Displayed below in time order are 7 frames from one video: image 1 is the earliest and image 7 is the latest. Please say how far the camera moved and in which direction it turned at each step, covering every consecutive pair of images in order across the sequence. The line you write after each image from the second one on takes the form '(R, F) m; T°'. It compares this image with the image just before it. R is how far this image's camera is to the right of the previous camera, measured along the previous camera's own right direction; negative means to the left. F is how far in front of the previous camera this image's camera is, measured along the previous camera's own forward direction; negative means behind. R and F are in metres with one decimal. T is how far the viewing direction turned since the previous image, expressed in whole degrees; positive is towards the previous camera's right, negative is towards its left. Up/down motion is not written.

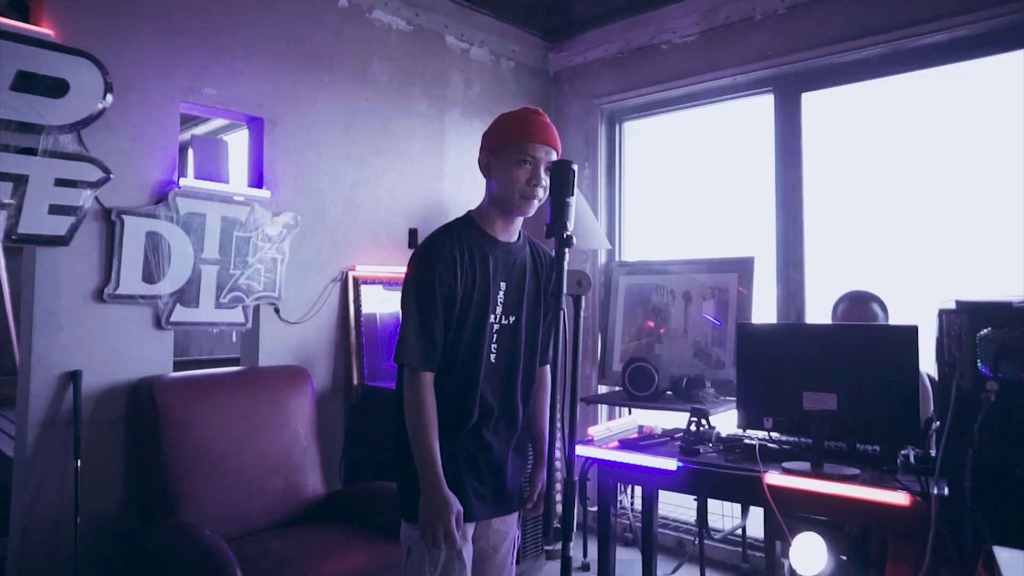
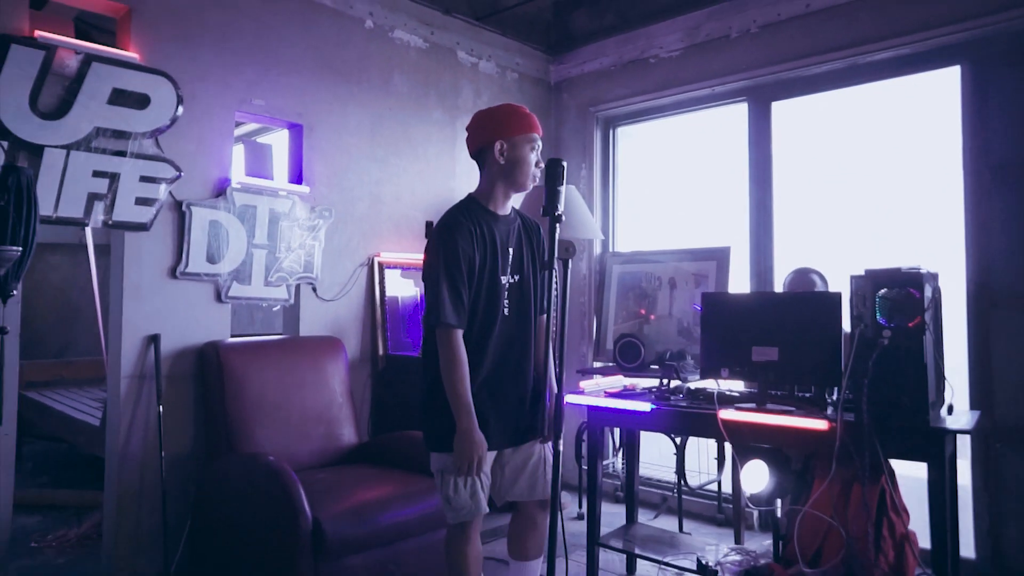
(0.0, -0.5) m; 0°
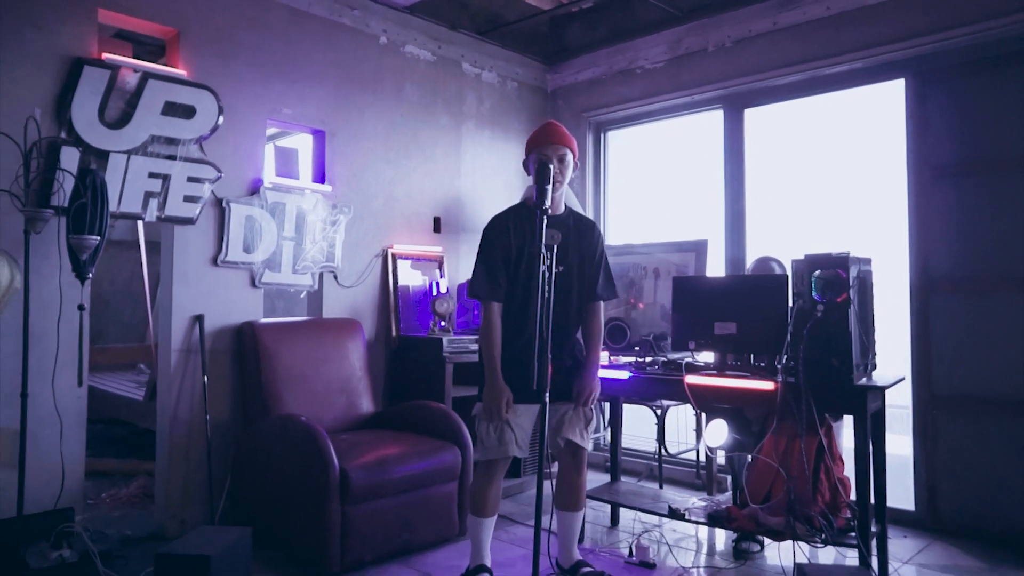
(0.0, -0.4) m; 0°
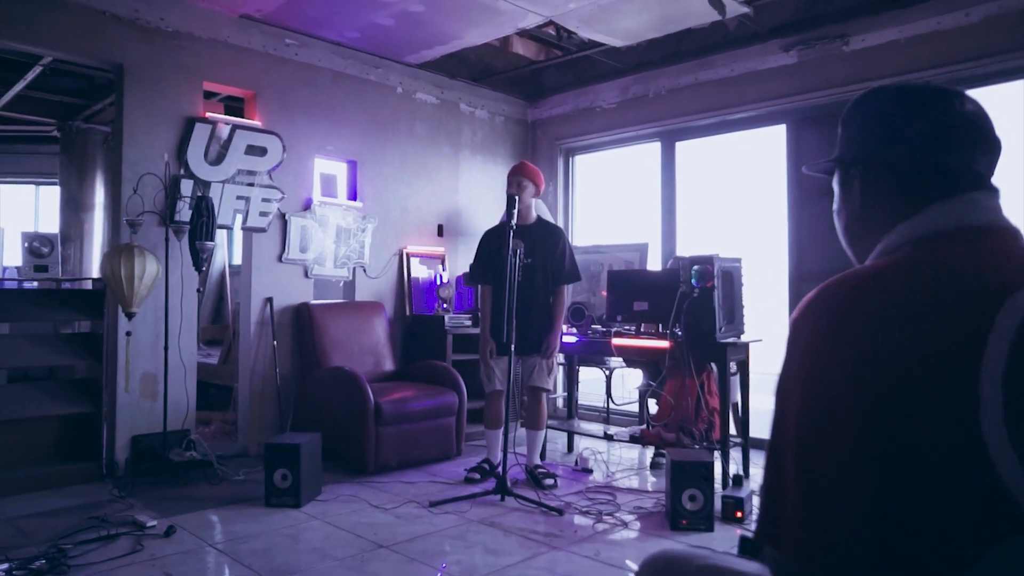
(+0.1, -1.3) m; 0°
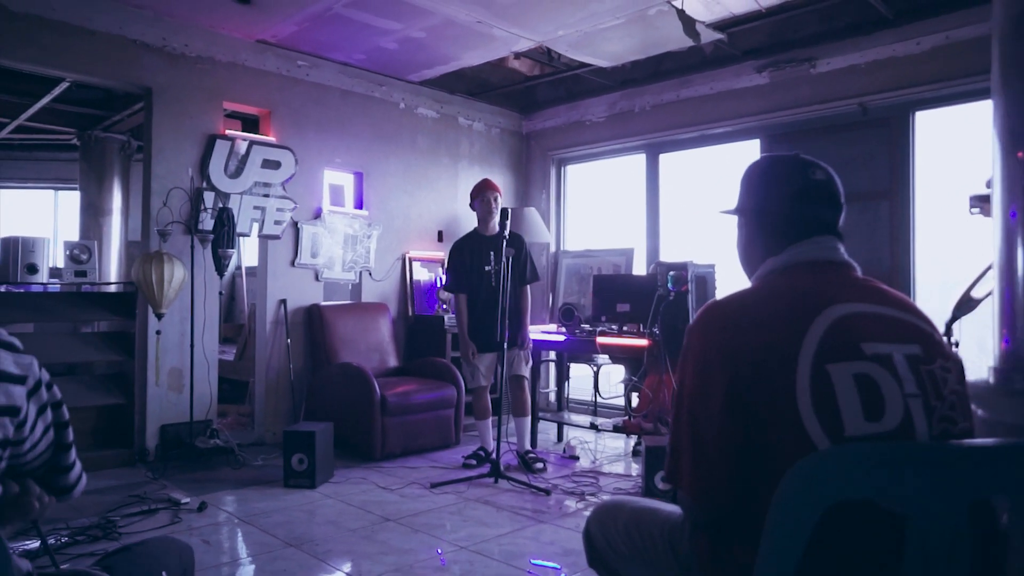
(0.0, -0.4) m; 0°
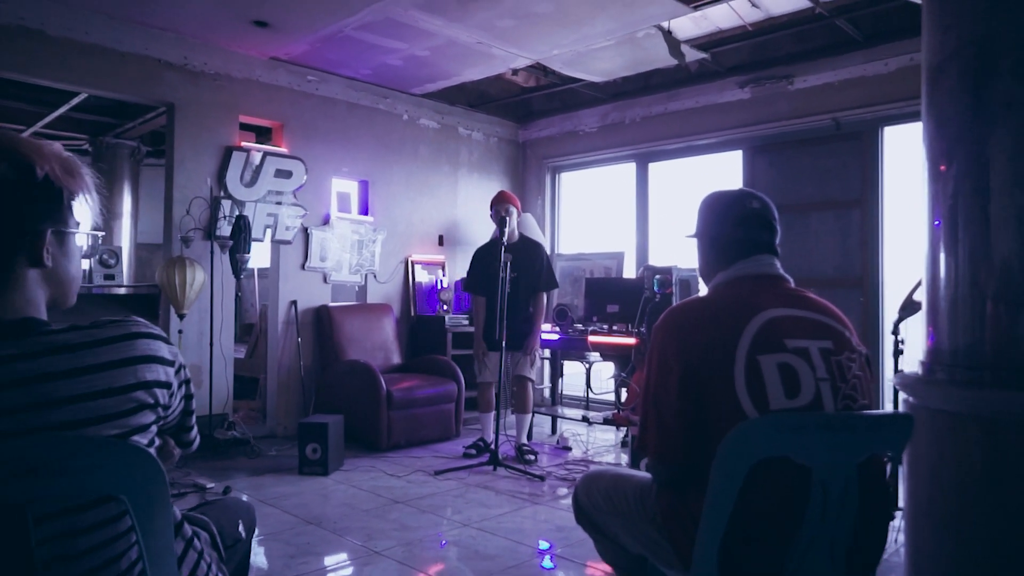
(0.0, -0.3) m; 0°
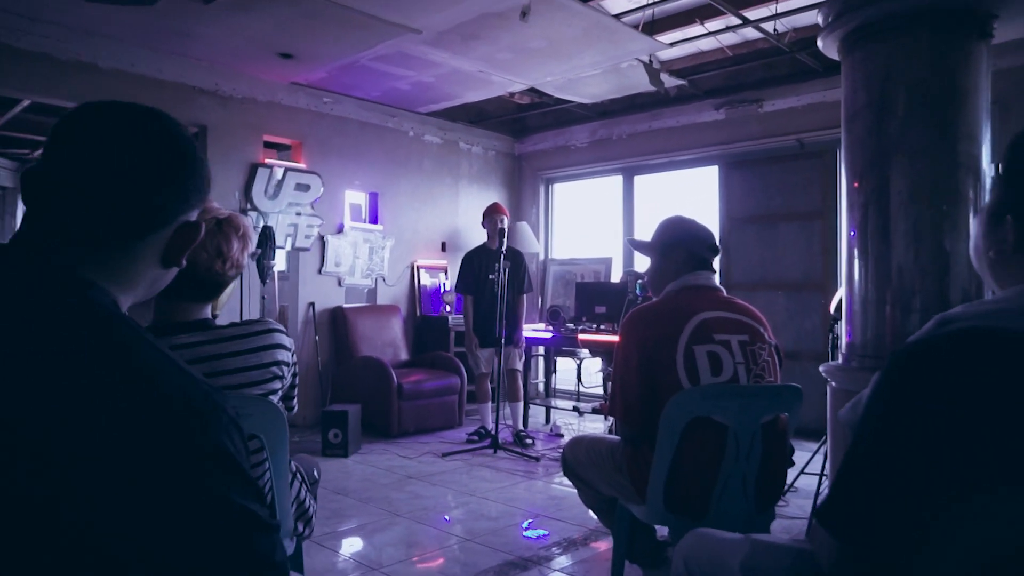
(0.0, -0.5) m; 0°
